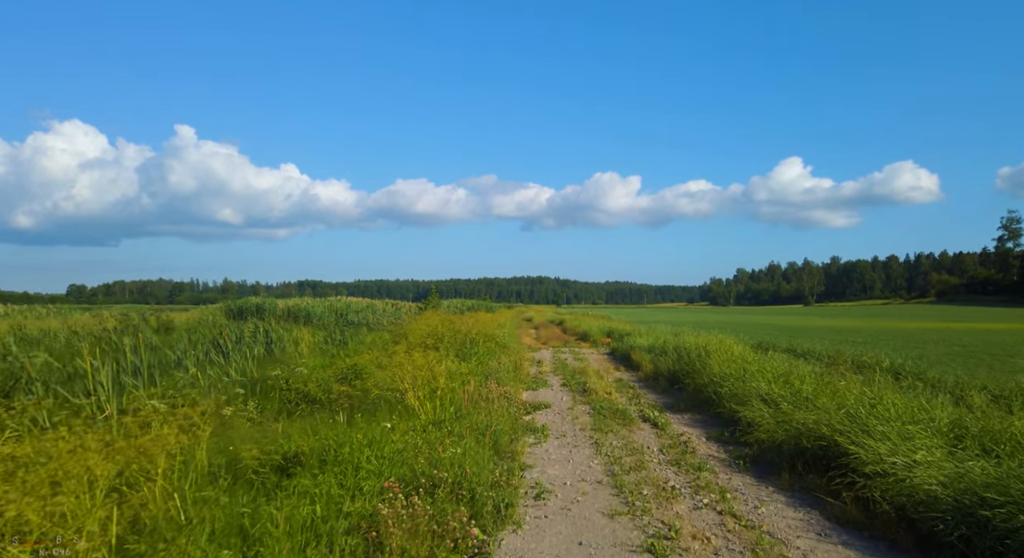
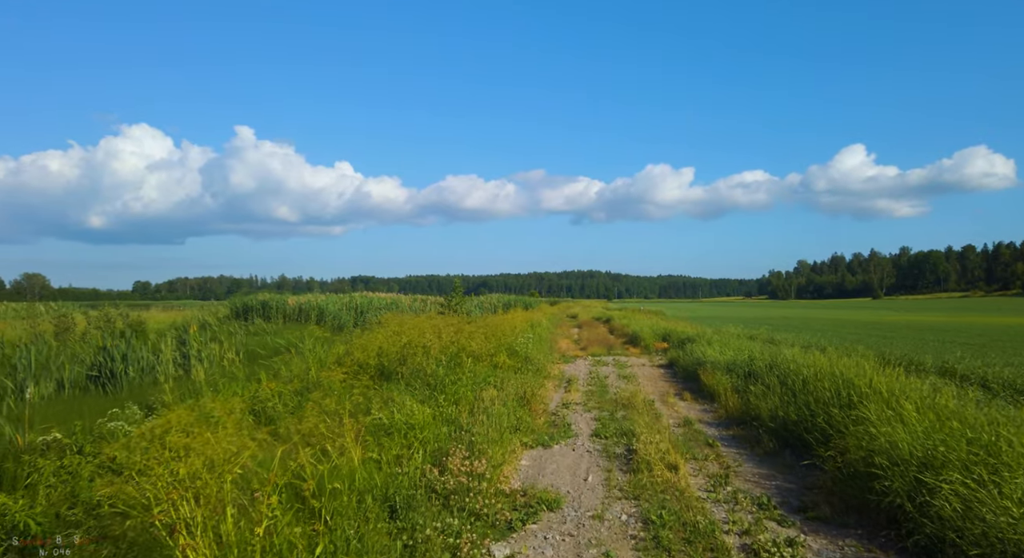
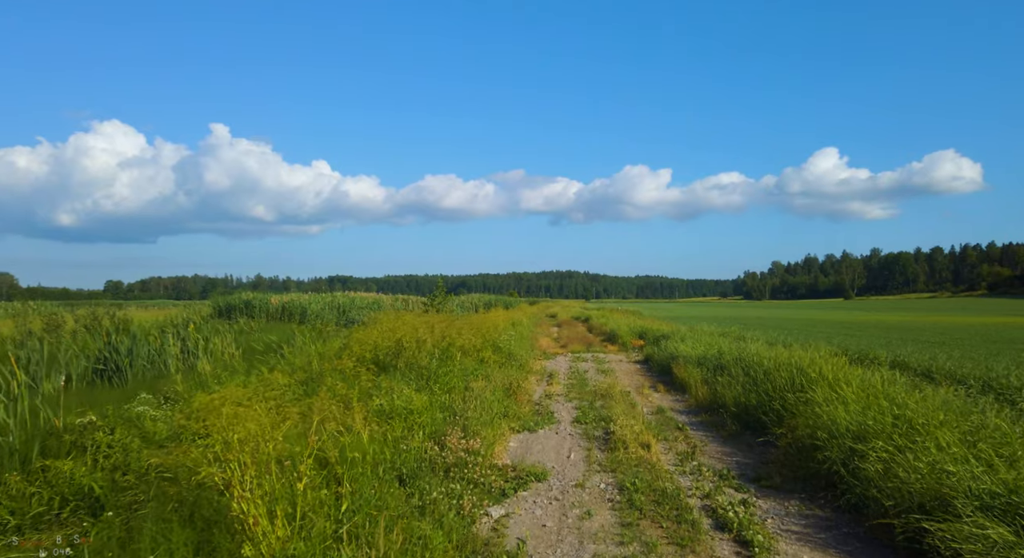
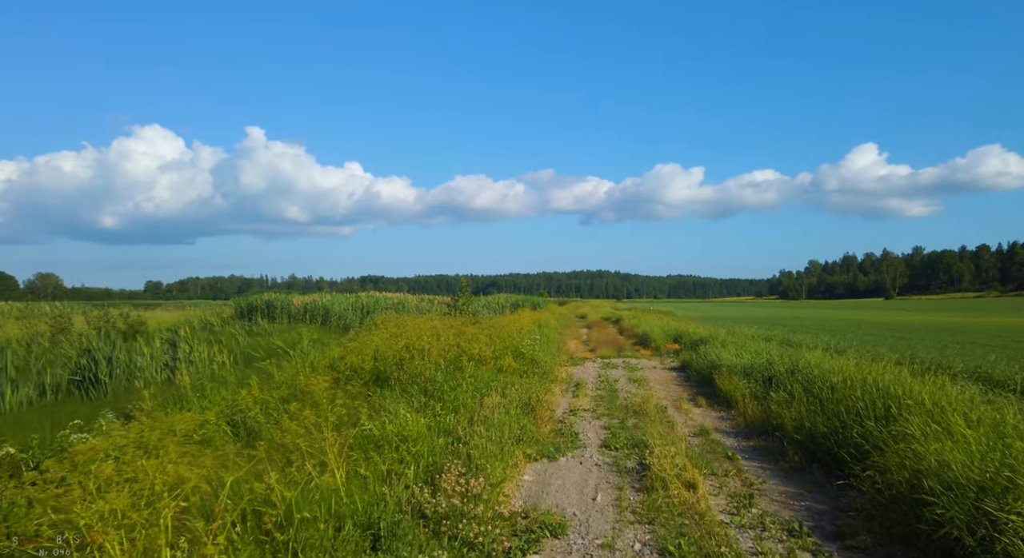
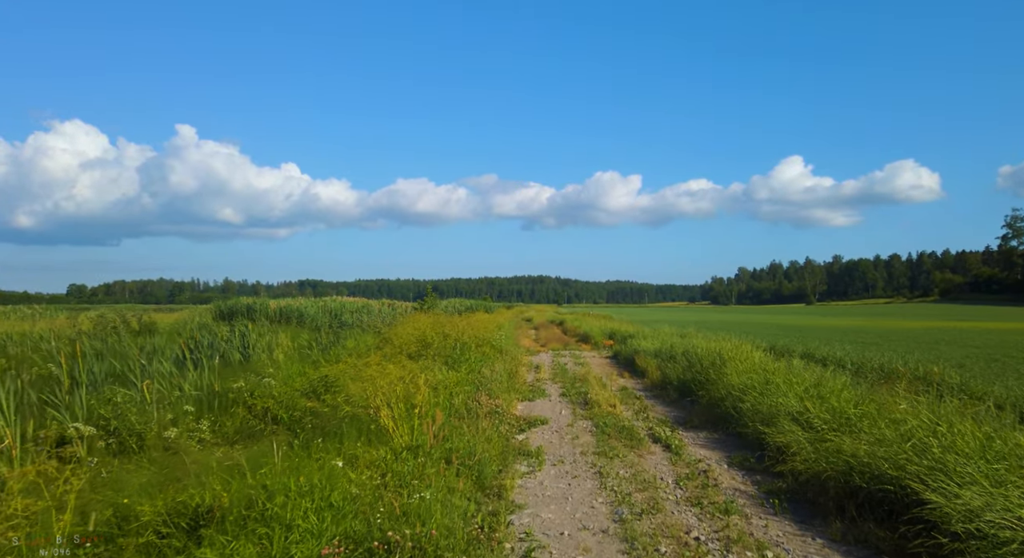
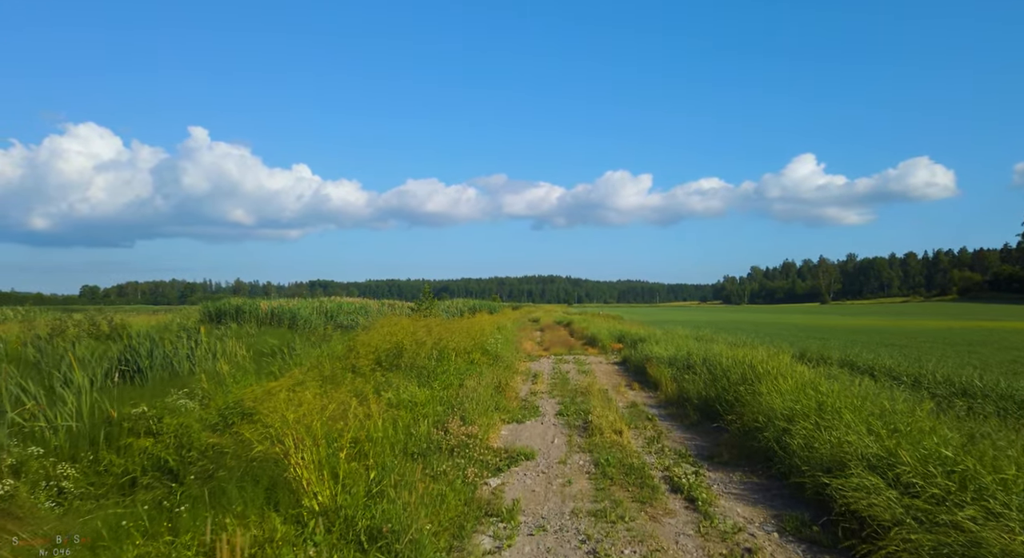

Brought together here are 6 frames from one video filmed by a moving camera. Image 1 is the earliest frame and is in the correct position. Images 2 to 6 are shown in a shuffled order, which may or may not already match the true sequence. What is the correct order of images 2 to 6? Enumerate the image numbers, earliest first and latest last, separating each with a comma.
5, 6, 3, 2, 4
